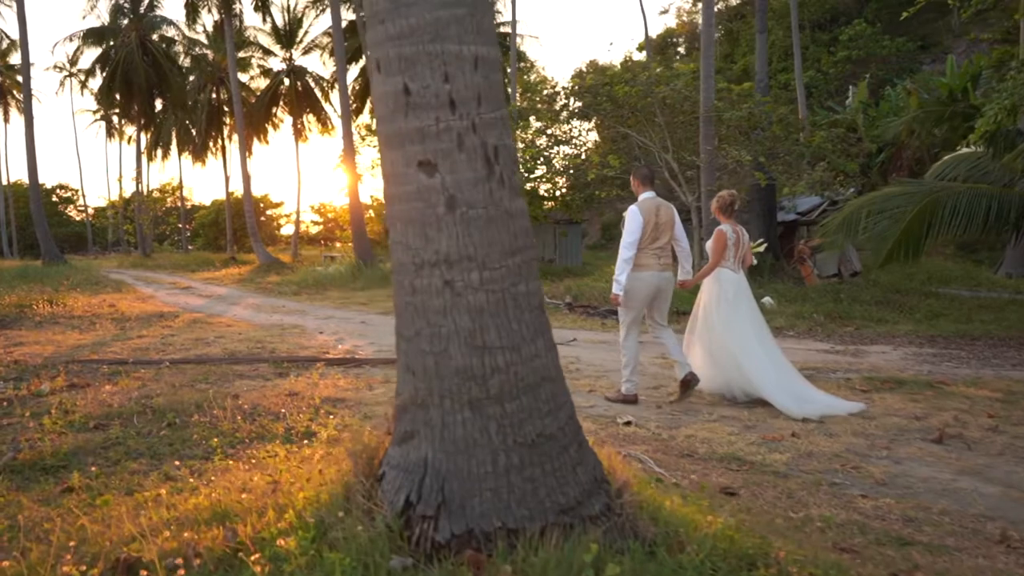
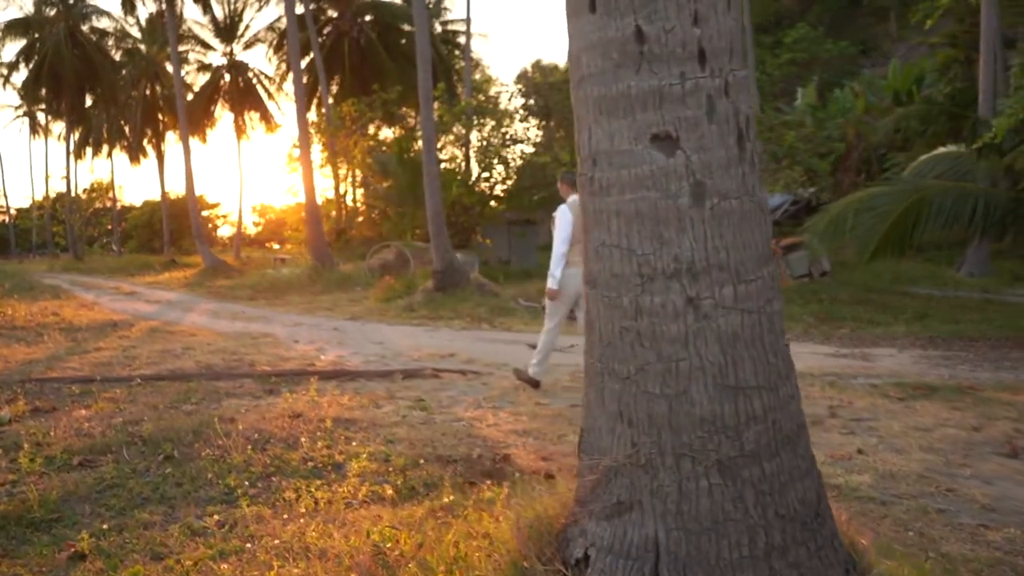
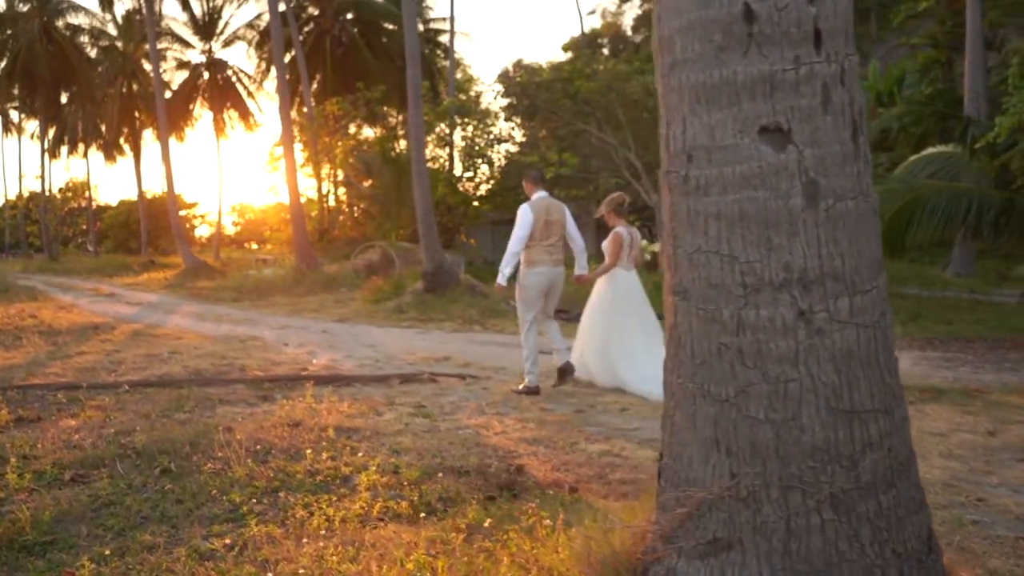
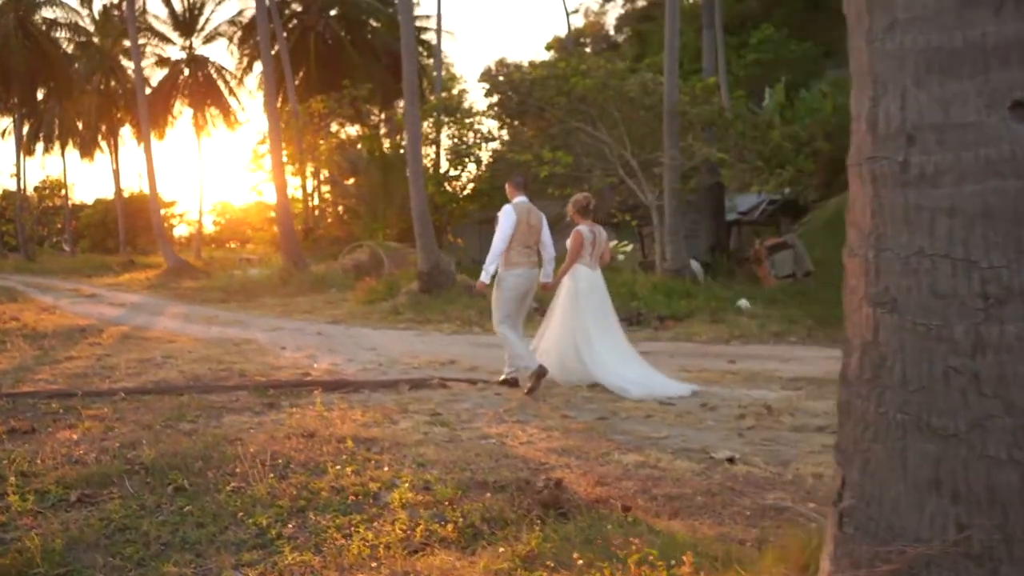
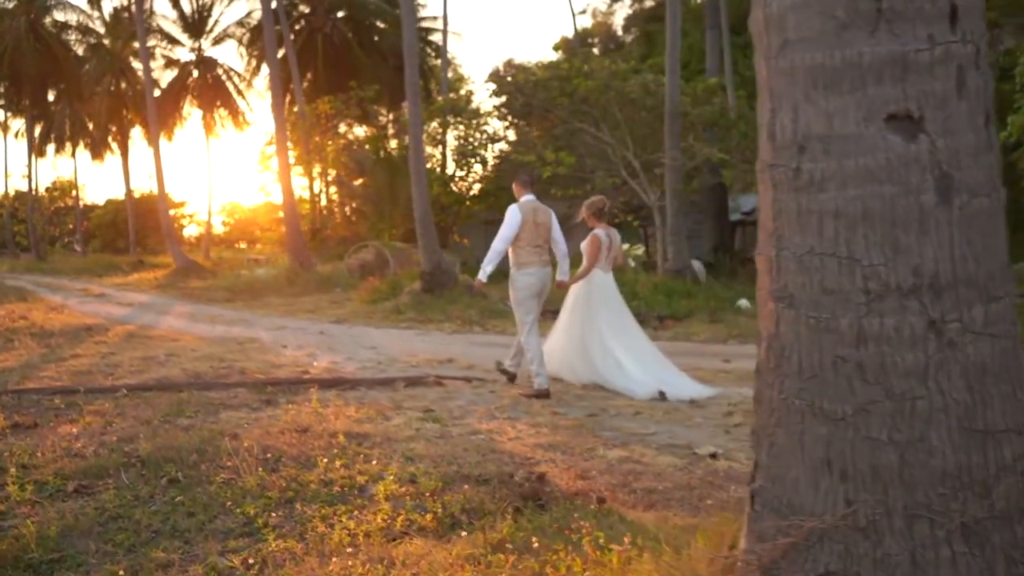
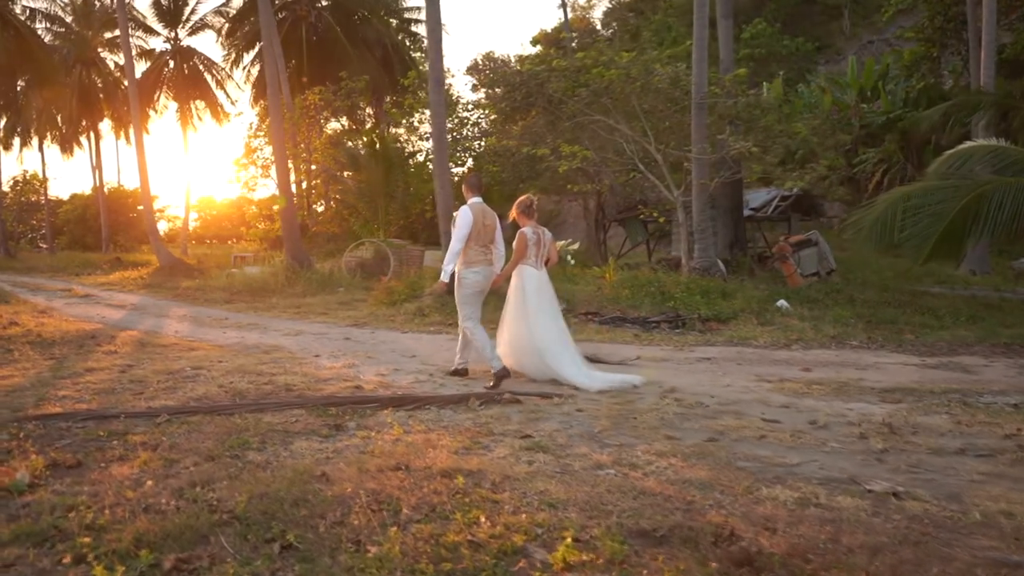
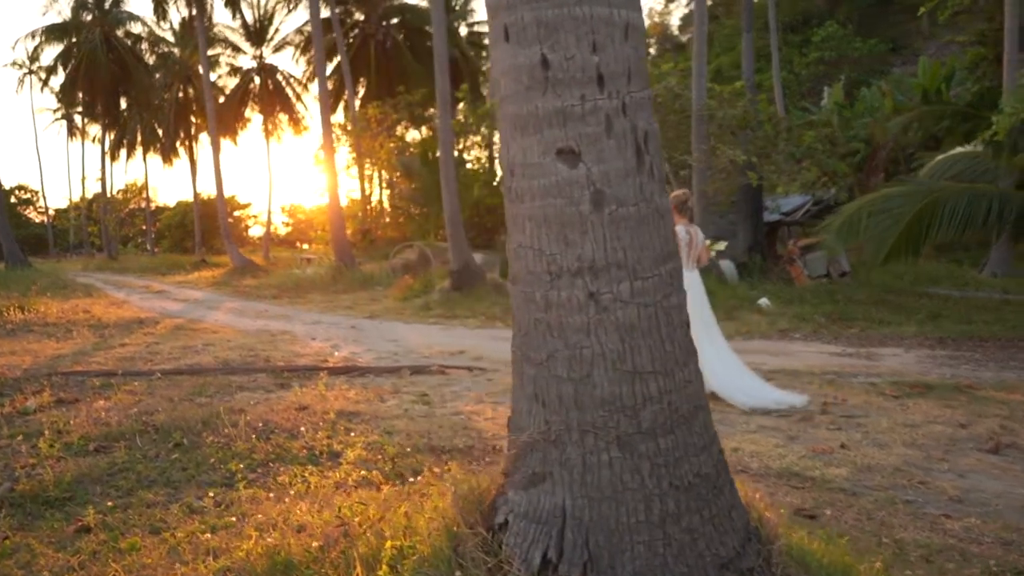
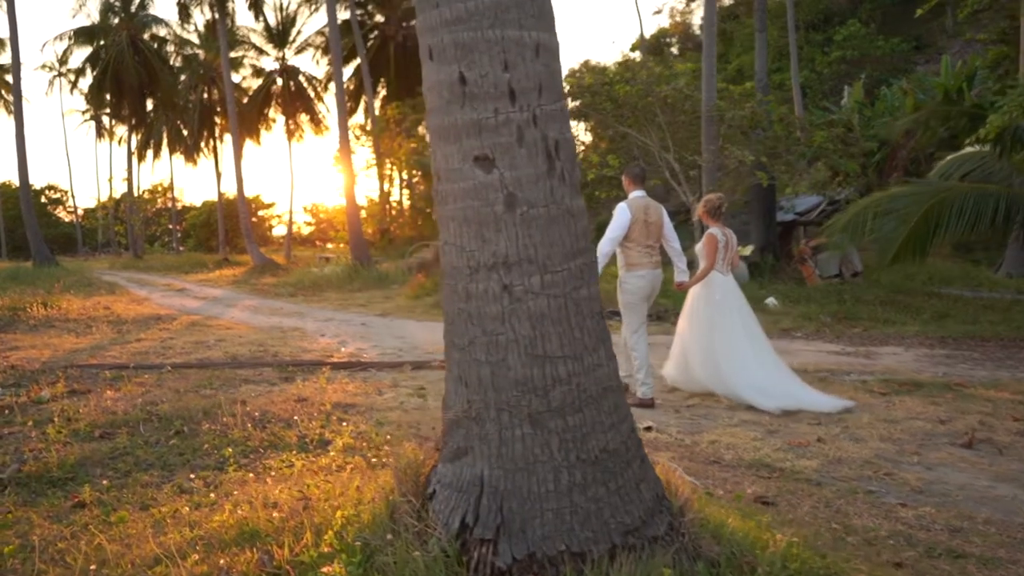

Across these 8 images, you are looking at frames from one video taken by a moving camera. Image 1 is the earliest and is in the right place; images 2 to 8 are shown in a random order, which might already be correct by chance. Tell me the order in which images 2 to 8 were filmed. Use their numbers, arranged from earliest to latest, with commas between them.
8, 7, 2, 3, 5, 4, 6
